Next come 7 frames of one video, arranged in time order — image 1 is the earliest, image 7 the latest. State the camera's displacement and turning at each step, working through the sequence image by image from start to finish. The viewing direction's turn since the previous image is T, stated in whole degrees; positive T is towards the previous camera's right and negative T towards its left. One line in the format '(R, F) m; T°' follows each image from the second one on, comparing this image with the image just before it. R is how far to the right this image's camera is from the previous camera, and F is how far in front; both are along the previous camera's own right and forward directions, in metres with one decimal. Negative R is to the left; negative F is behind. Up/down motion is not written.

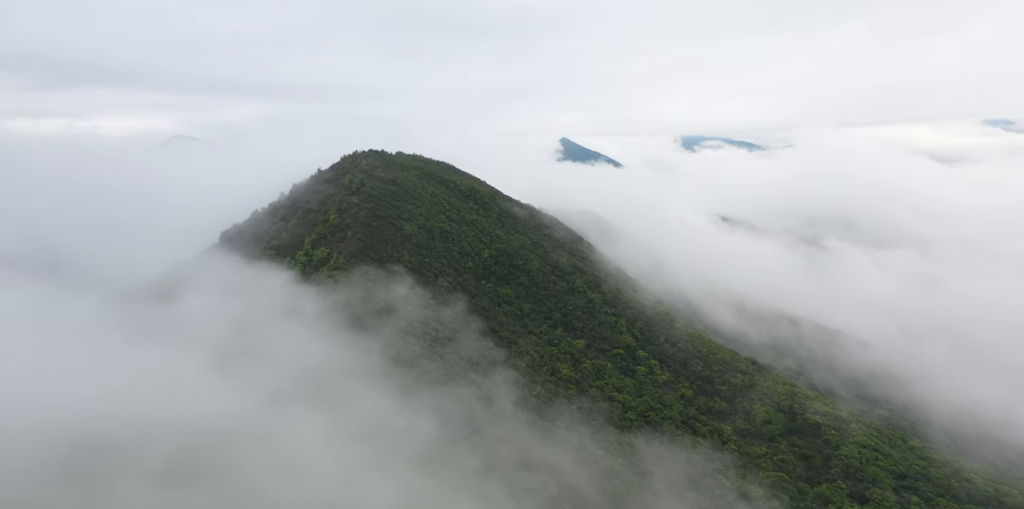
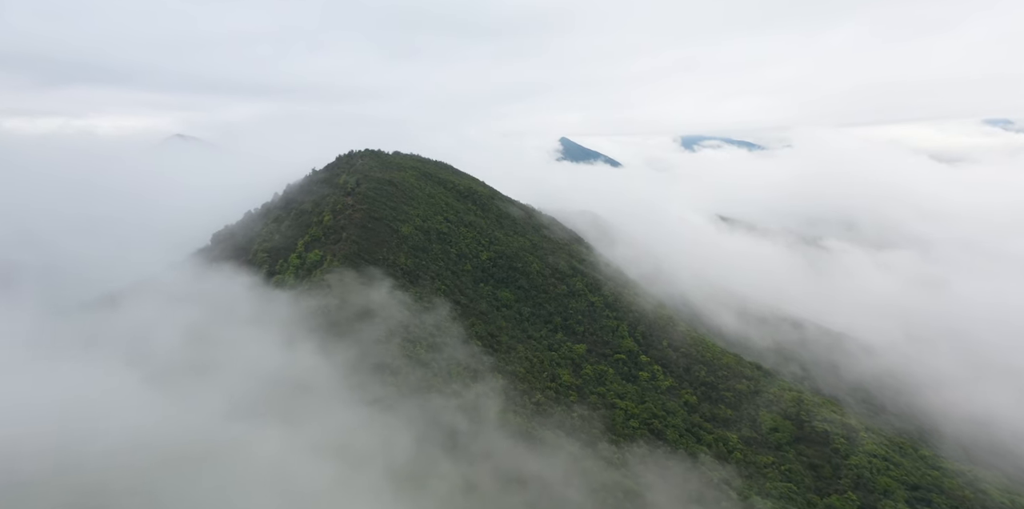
(0.0, +1.7) m; 0°
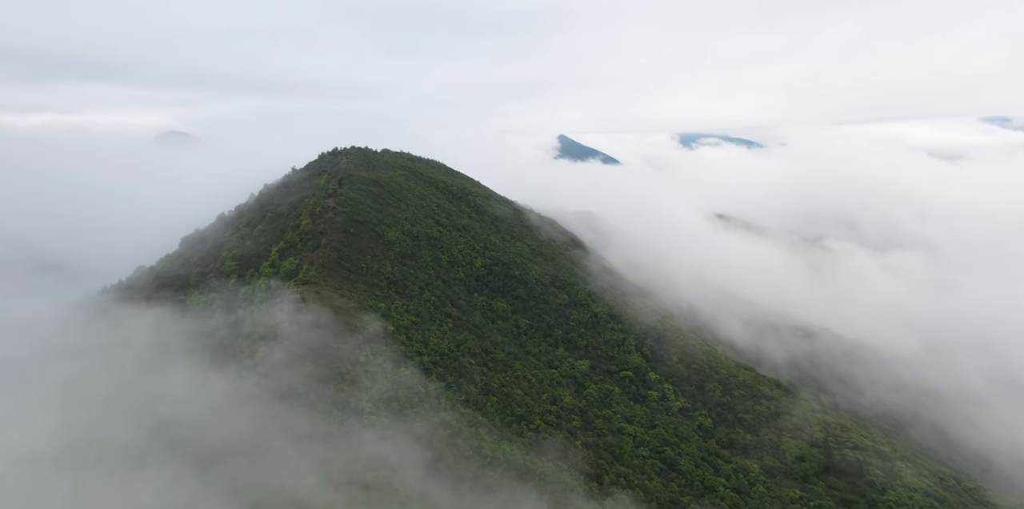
(+0.2, +5.7) m; 0°
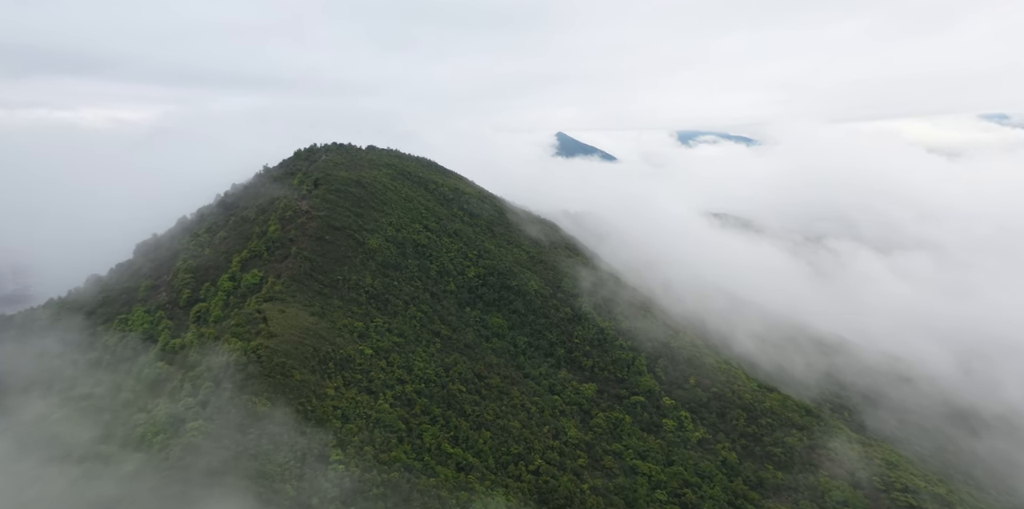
(+0.2, +6.8) m; 0°
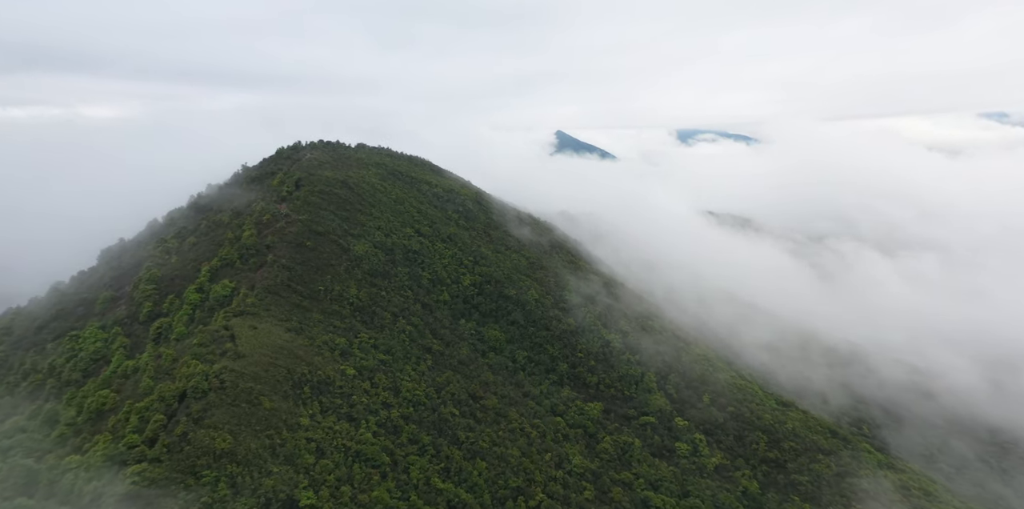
(+0.1, +4.5) m; 0°
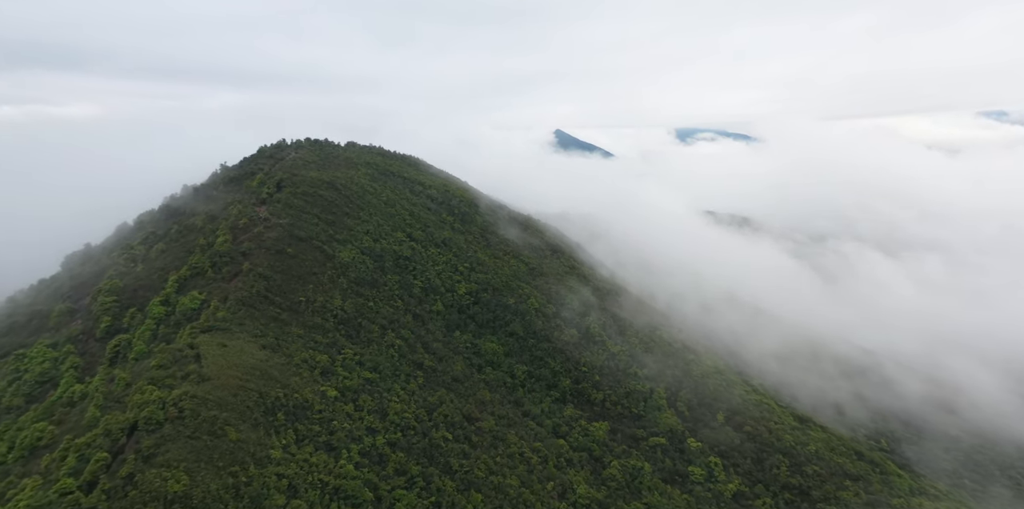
(+0.1, +3.8) m; 0°
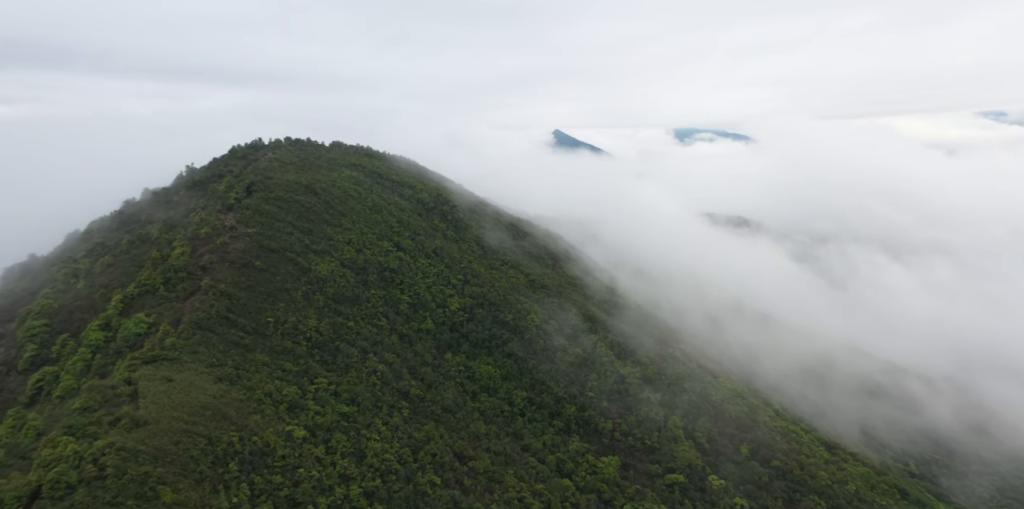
(+0.1, +5.2) m; 0°
